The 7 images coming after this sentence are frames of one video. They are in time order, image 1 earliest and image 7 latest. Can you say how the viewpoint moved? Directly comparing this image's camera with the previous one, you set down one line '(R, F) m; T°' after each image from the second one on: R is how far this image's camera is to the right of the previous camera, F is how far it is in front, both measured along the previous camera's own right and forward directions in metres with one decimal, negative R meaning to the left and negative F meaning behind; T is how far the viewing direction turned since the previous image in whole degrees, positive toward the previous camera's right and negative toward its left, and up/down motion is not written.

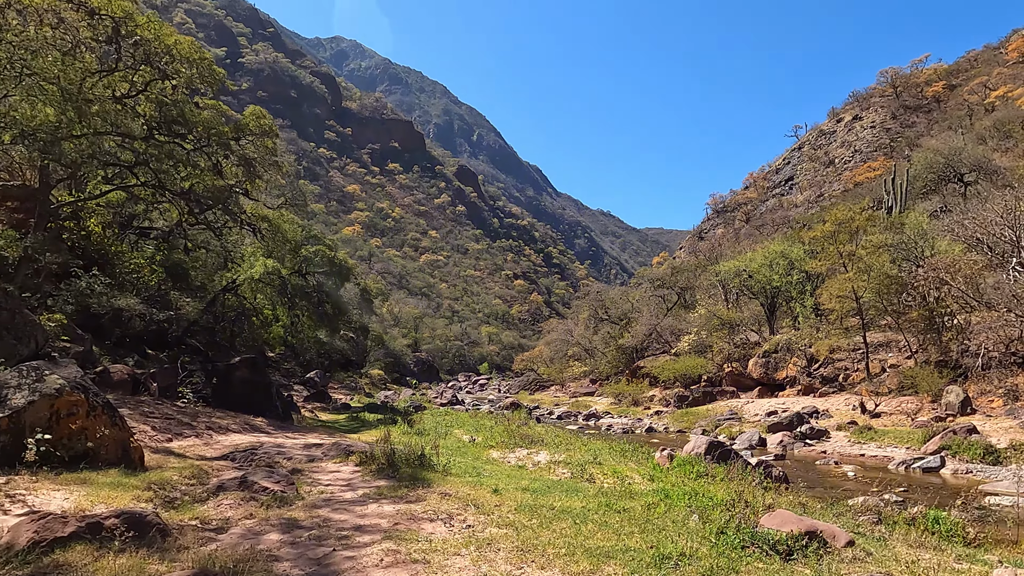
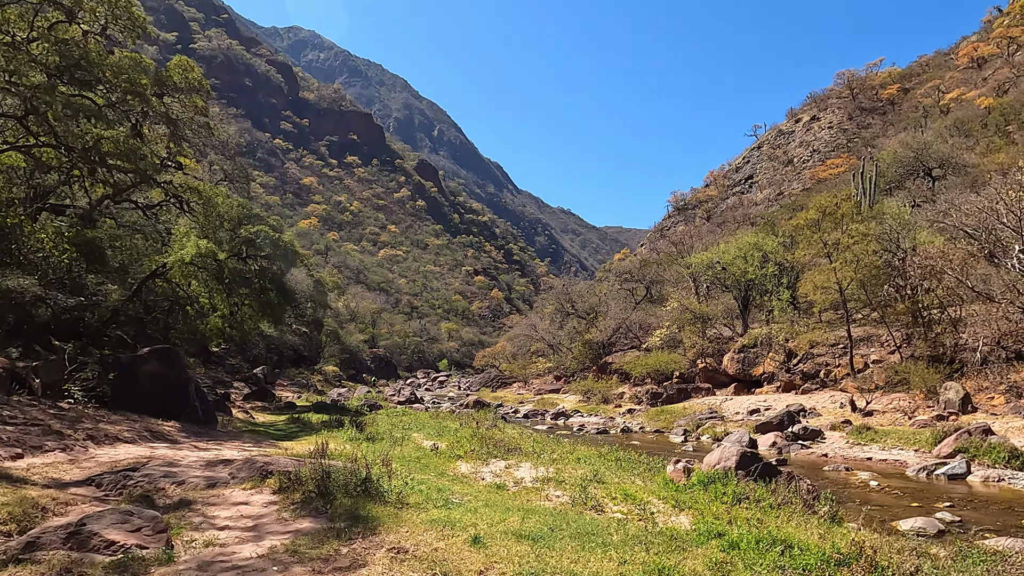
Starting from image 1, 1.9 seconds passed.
(-0.2, +1.8) m; +4°
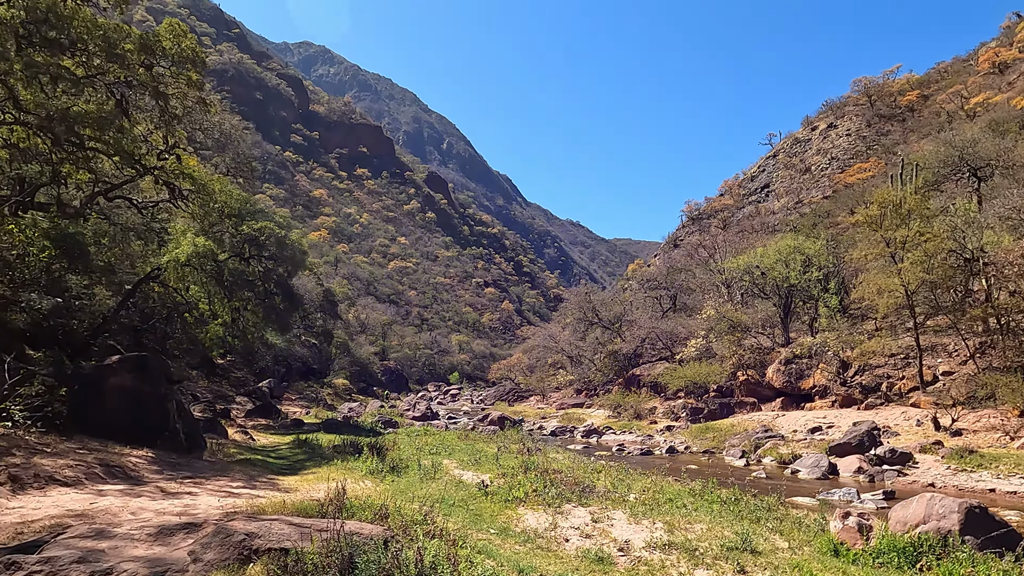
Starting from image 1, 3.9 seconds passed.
(-0.8, +2.0) m; -1°
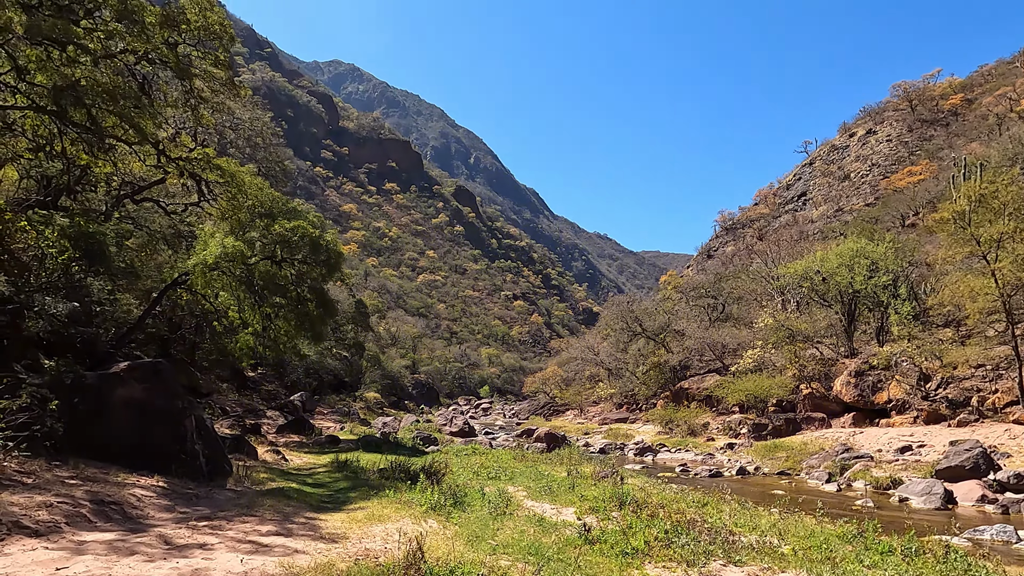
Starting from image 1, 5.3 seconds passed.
(-0.7, +1.5) m; -3°
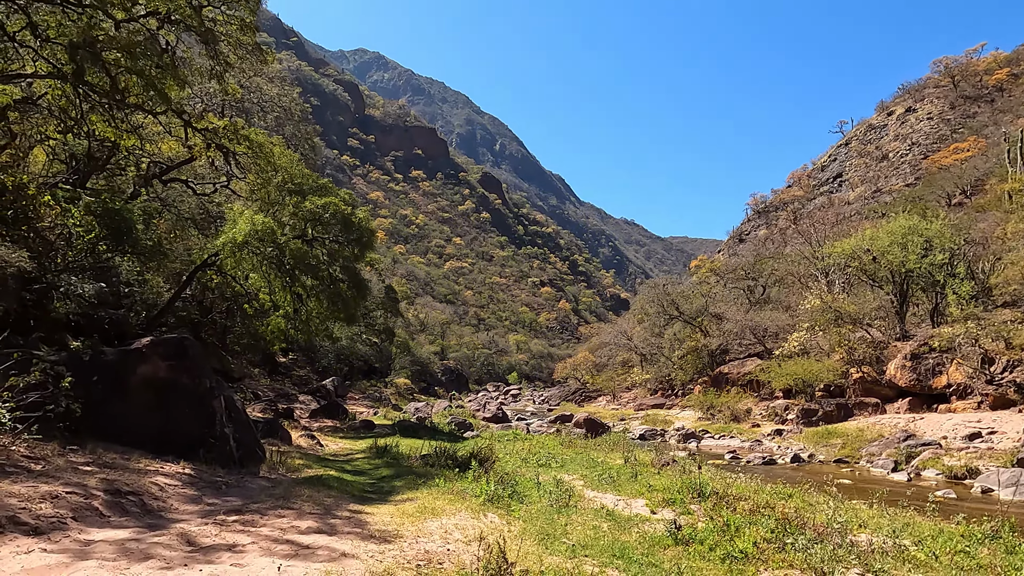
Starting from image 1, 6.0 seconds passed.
(-0.4, +0.8) m; -3°
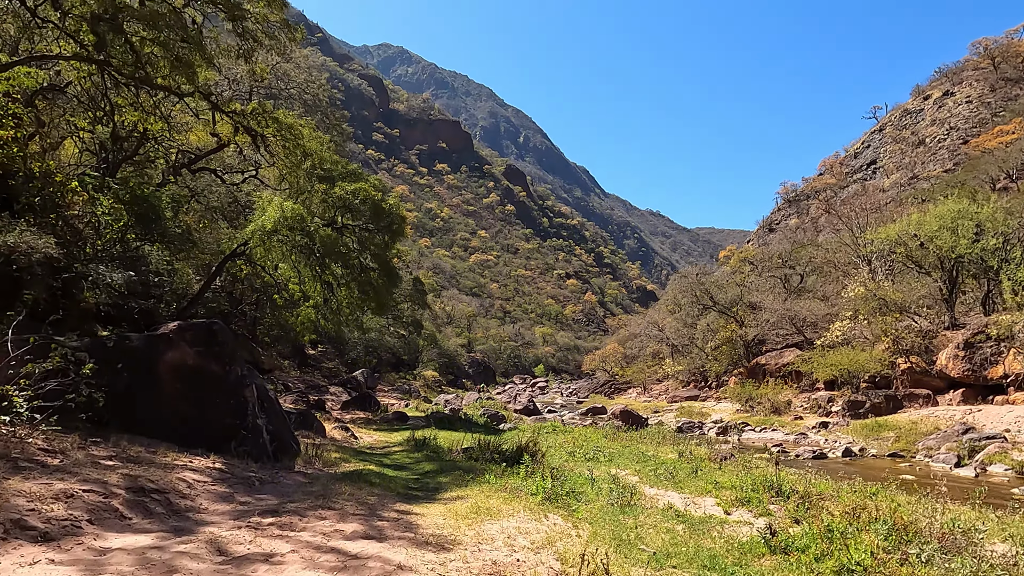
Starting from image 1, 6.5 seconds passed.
(-0.3, +0.5) m; -3°
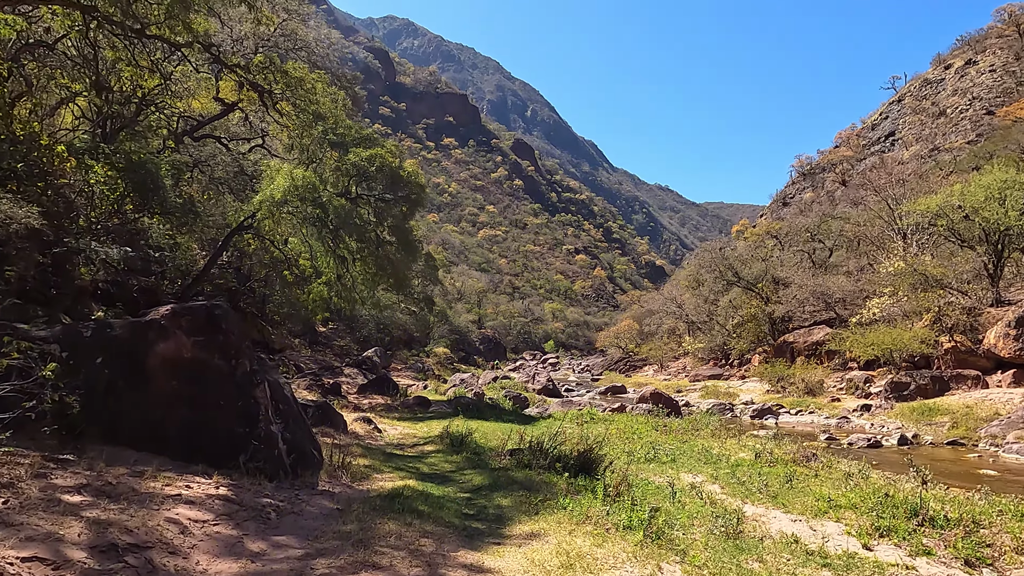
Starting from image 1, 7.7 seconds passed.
(-0.5, +1.1) m; -1°
